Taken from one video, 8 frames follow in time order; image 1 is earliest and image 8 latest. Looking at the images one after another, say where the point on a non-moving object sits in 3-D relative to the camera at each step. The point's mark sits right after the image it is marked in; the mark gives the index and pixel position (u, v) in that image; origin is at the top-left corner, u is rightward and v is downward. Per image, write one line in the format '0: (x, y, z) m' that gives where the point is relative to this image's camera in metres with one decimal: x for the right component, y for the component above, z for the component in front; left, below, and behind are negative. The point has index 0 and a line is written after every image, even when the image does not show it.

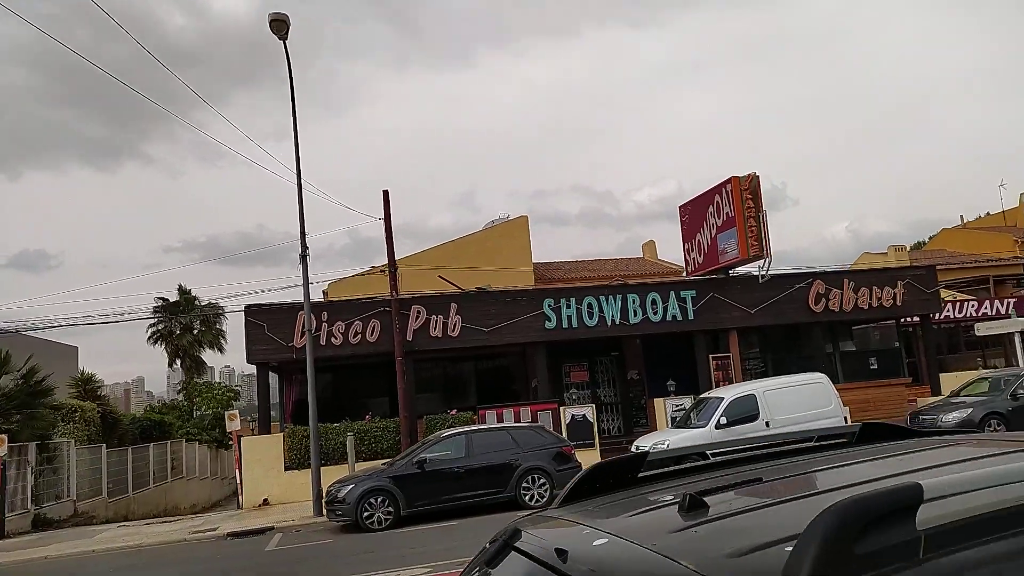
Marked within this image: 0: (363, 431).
0: (-3.7, -3.6, +18.9) m
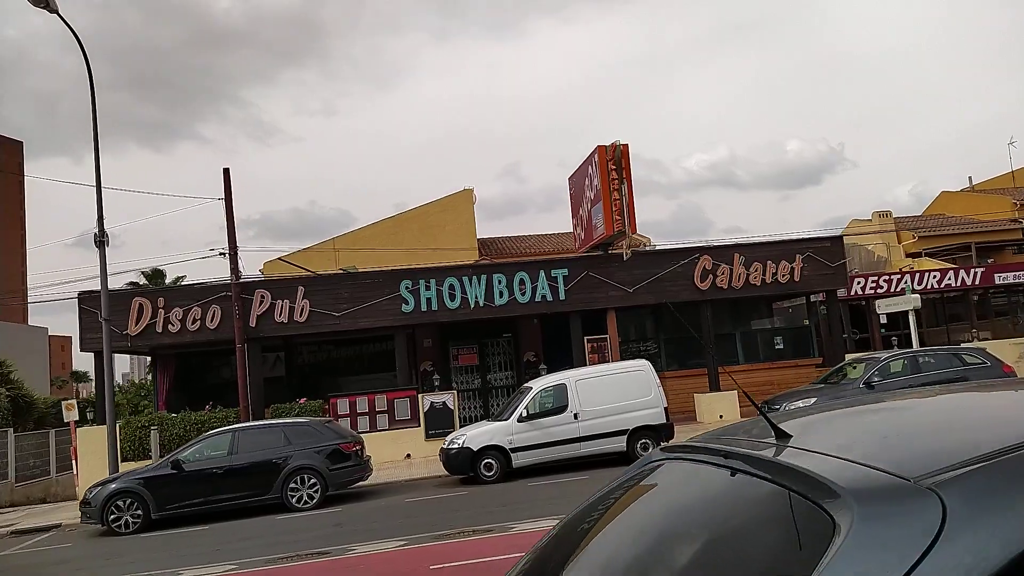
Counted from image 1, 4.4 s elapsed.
0: (-7.7, -3.3, +18.3) m
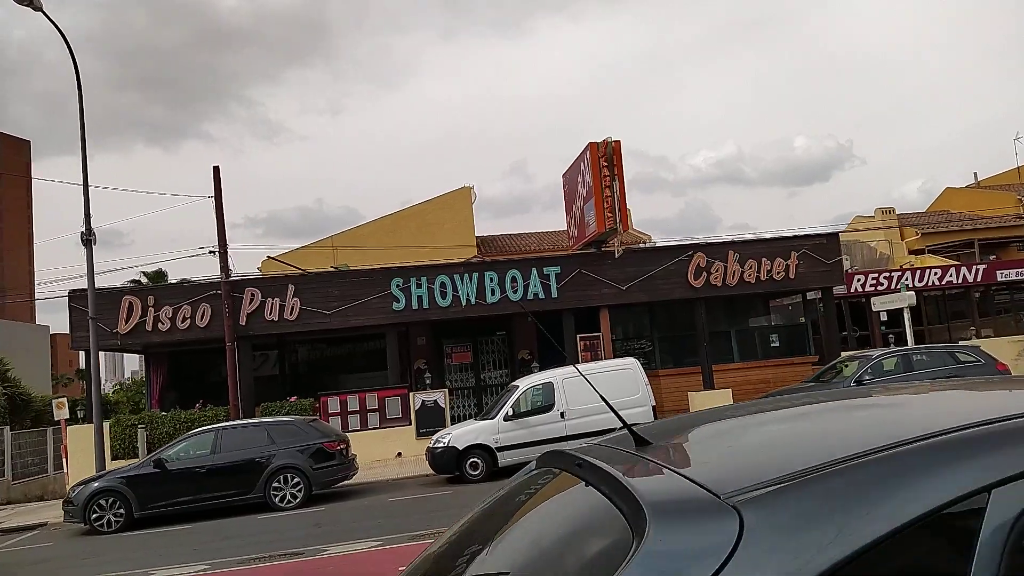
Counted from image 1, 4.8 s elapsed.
0: (-7.9, -3.2, +18.3) m
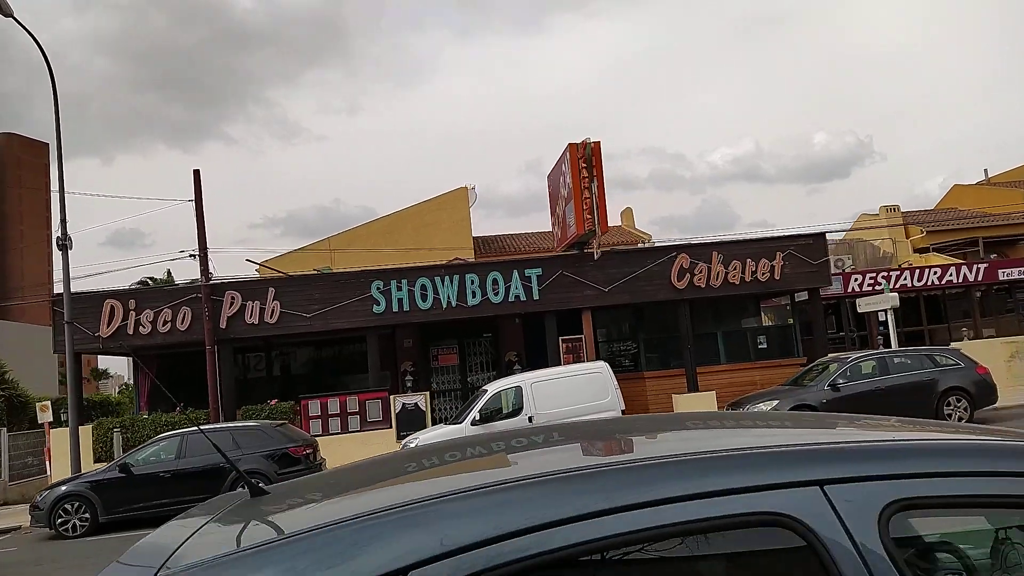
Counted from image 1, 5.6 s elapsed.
0: (-8.5, -3.3, +18.4) m
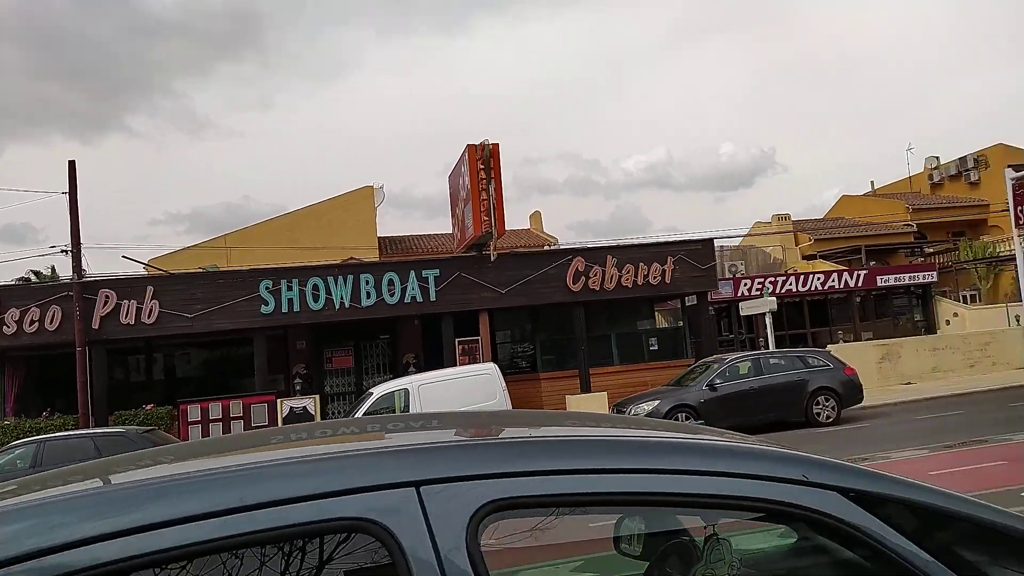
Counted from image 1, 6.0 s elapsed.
0: (-11.0, -3.3, +17.2) m
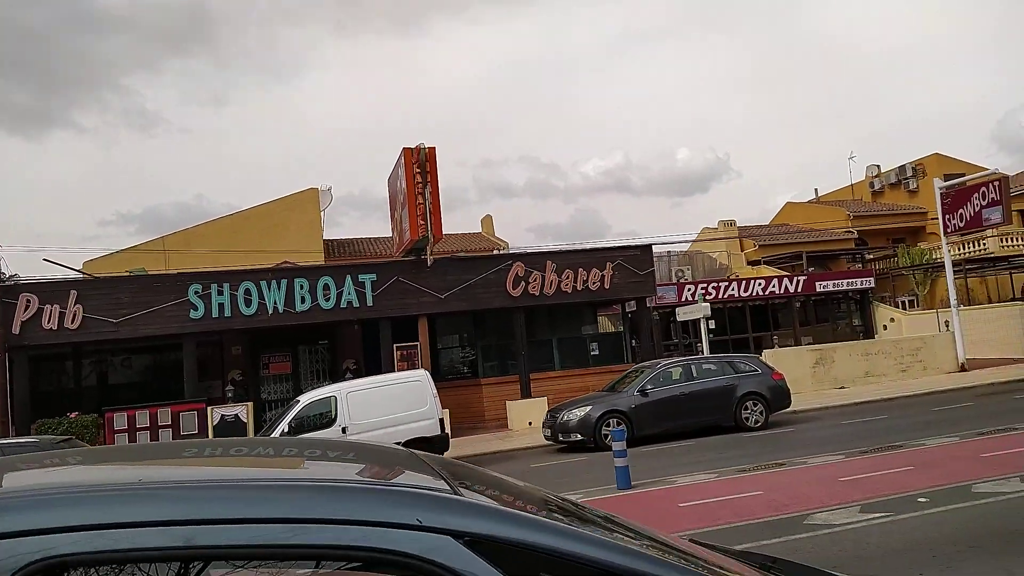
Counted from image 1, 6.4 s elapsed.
0: (-12.5, -3.4, +16.5) m
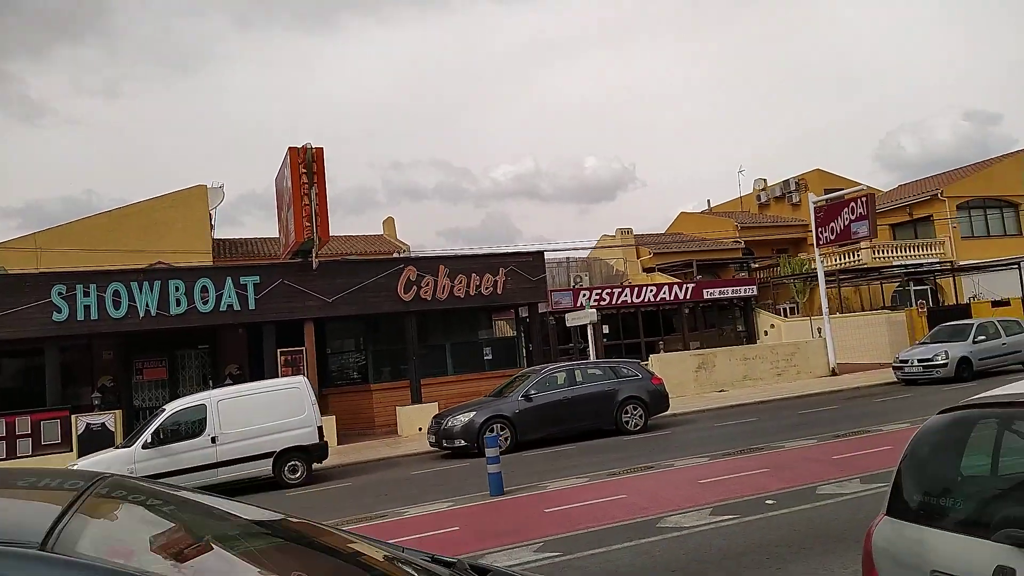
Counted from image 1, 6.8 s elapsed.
0: (-14.9, -3.3, +14.7) m
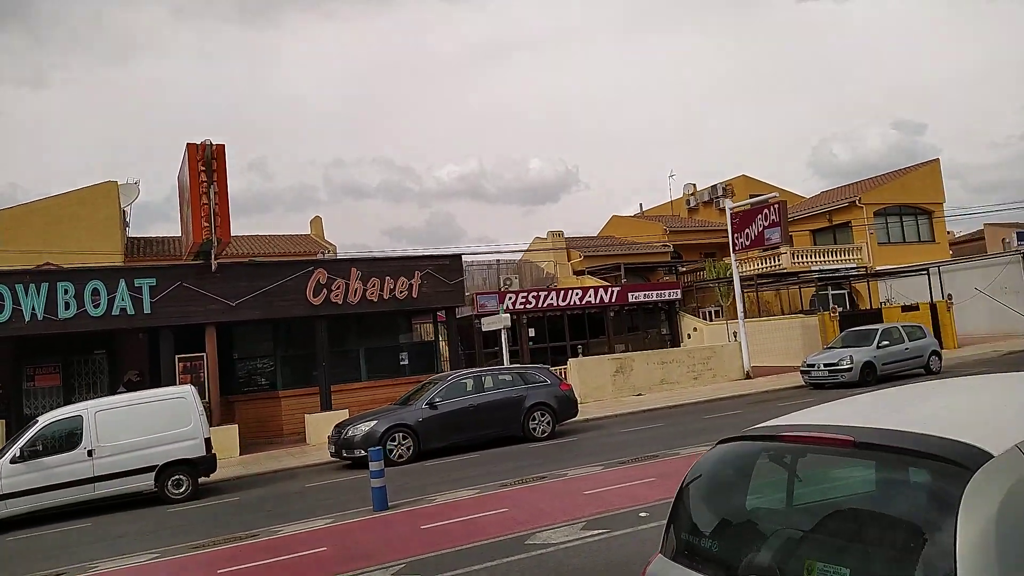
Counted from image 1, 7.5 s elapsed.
0: (-16.7, -3.3, +13.2) m
